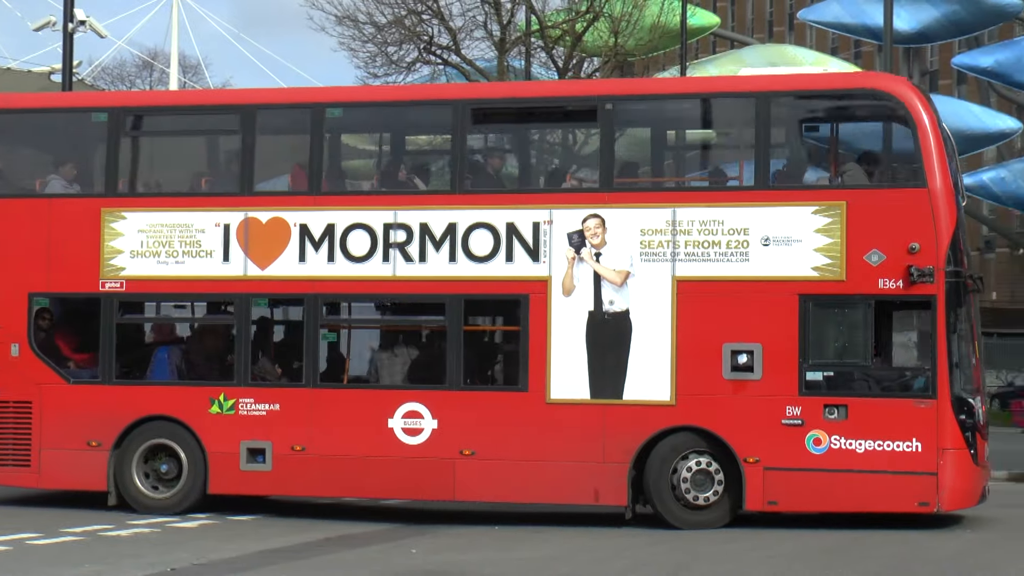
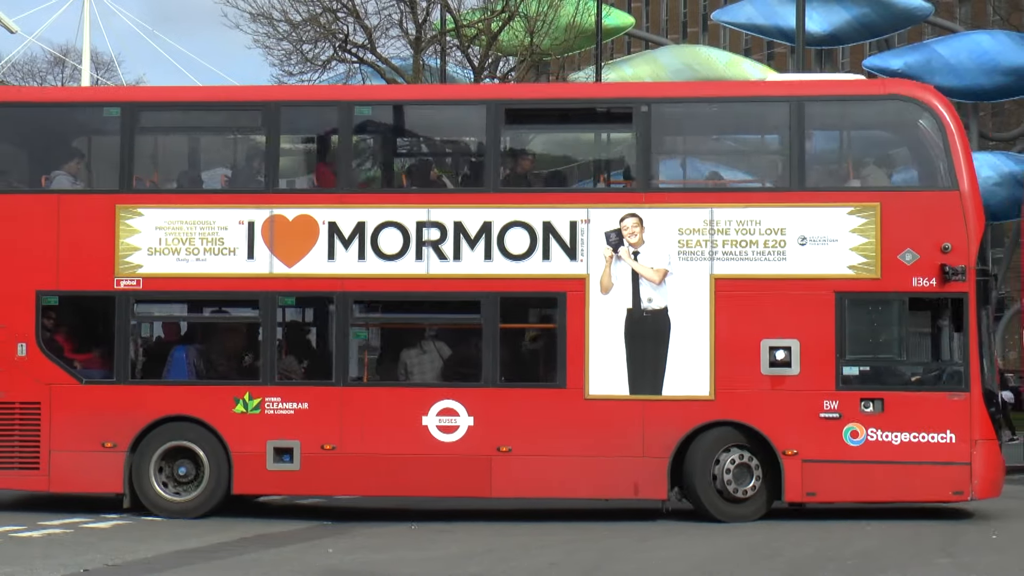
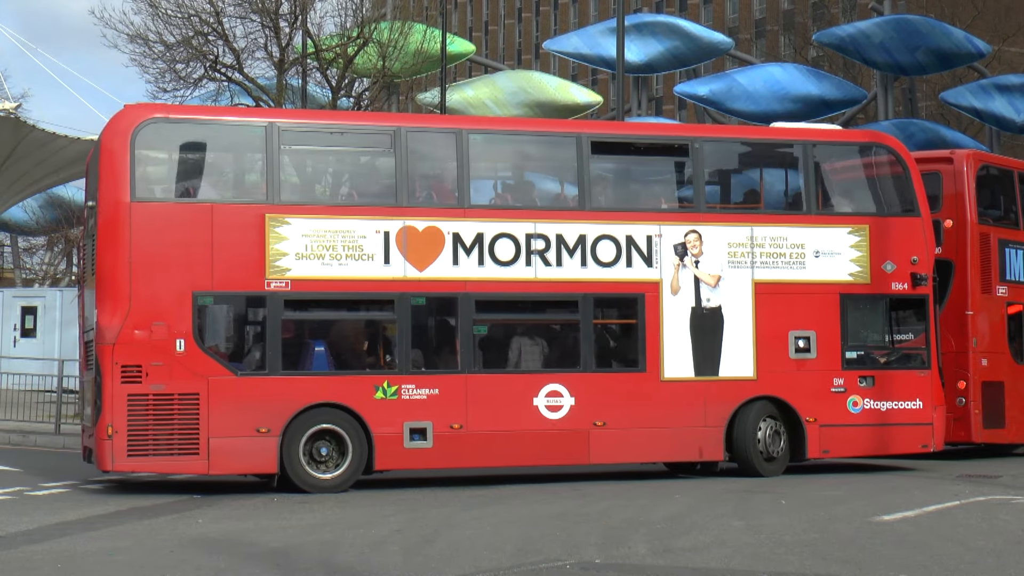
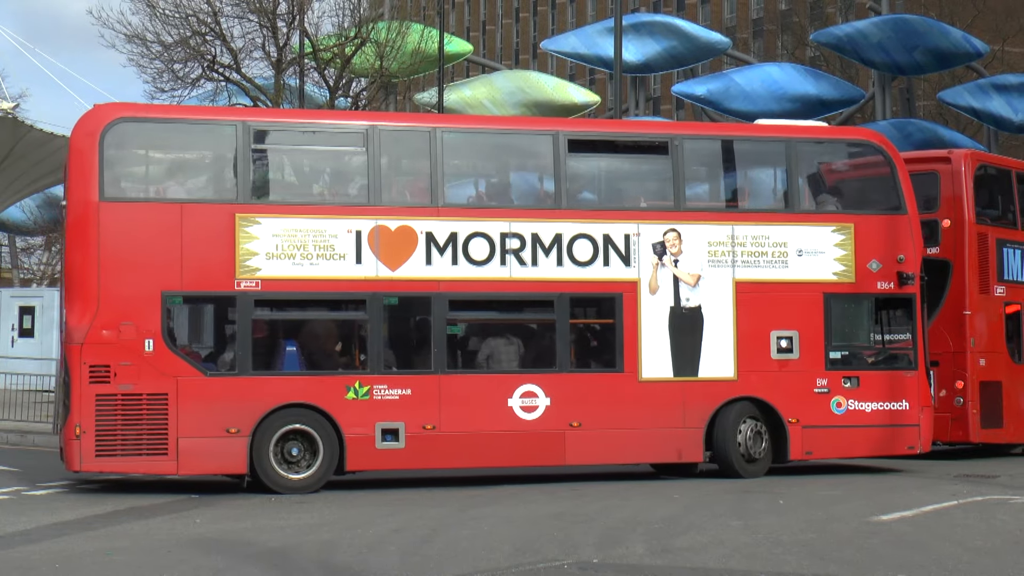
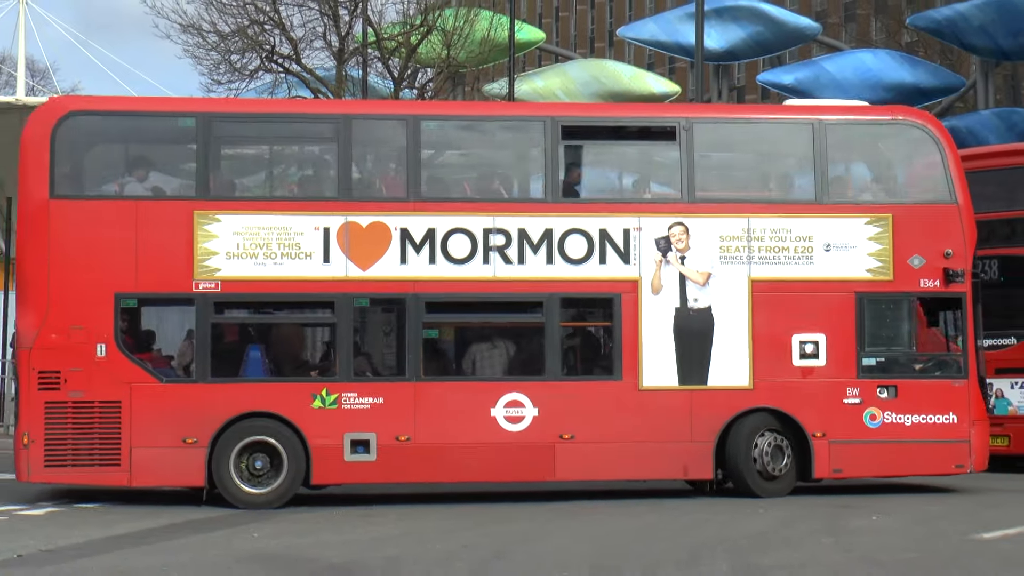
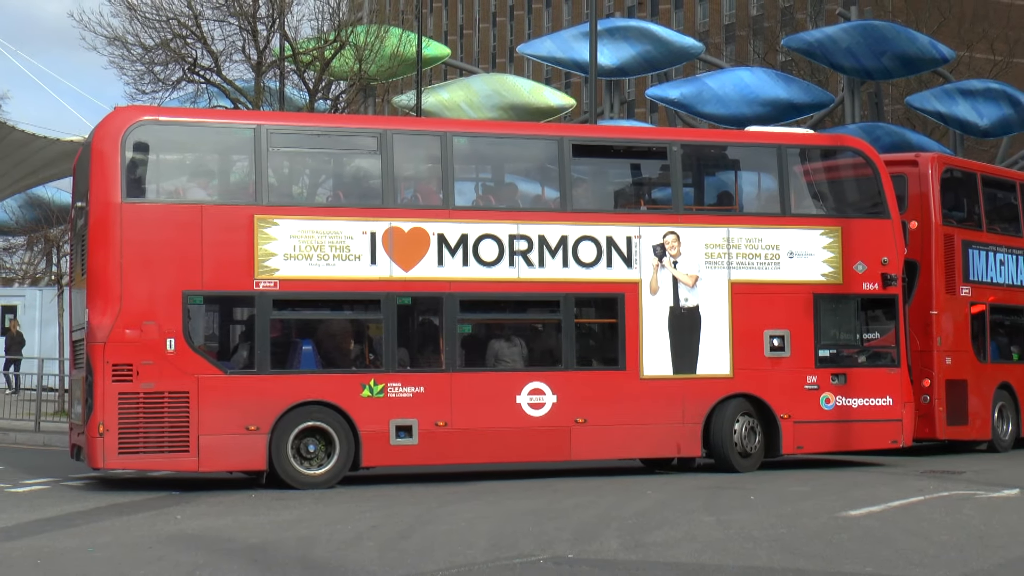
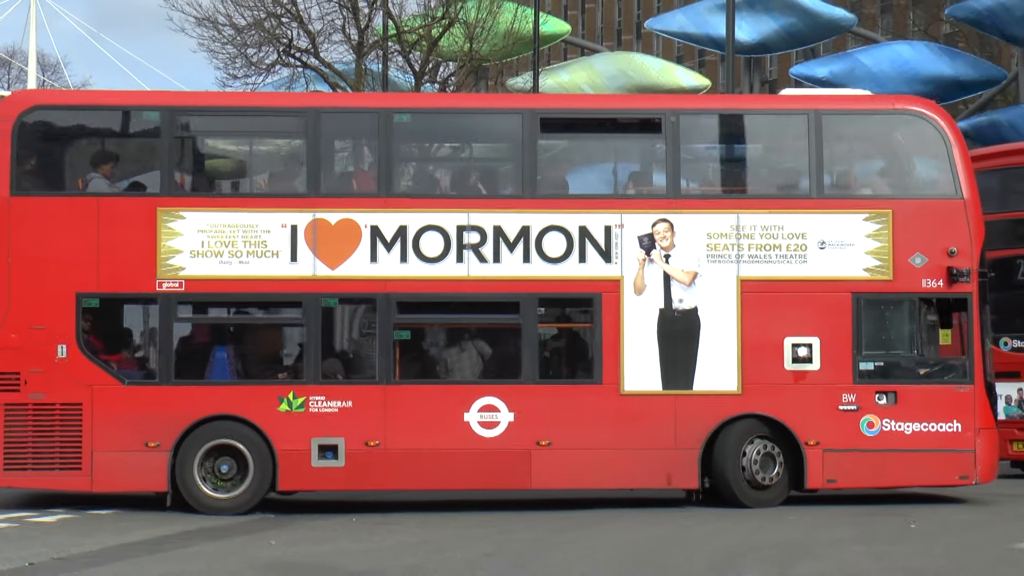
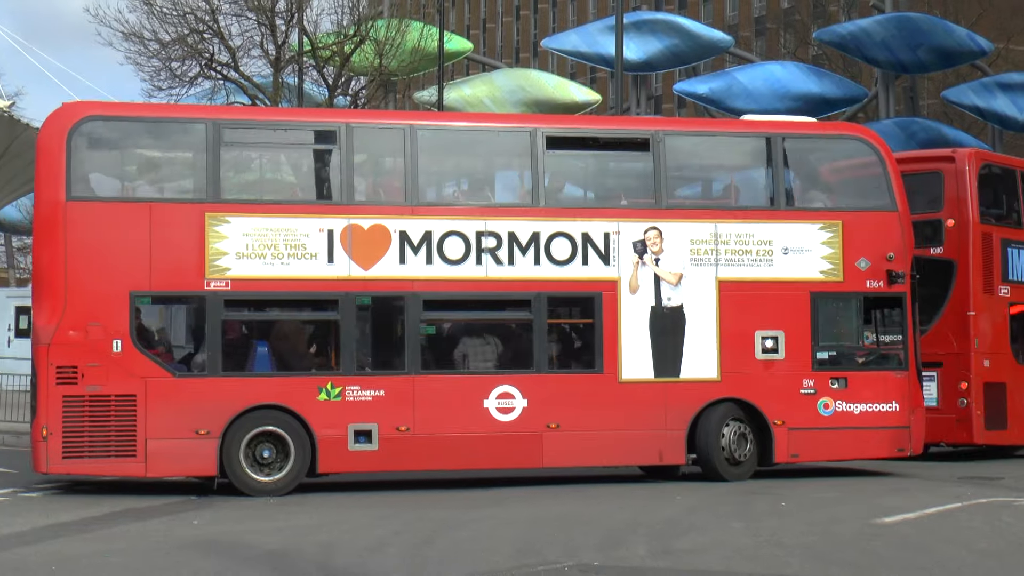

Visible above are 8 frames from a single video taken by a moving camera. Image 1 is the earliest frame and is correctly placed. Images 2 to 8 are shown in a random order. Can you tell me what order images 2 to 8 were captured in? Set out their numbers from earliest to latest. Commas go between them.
2, 7, 5, 8, 4, 3, 6
